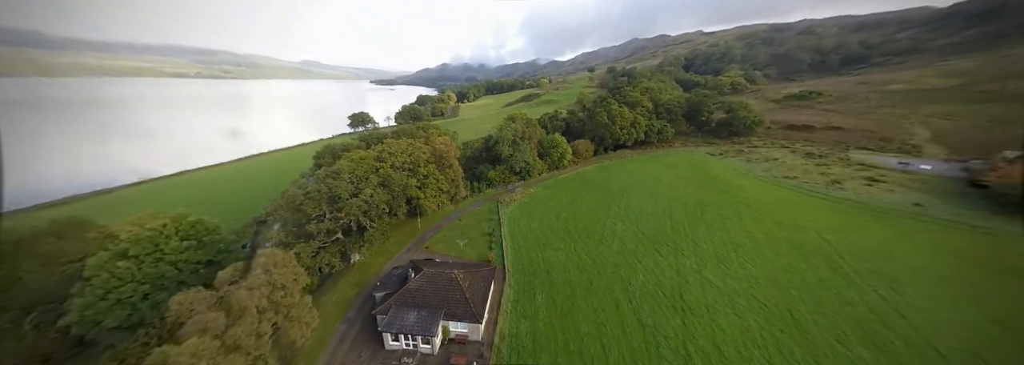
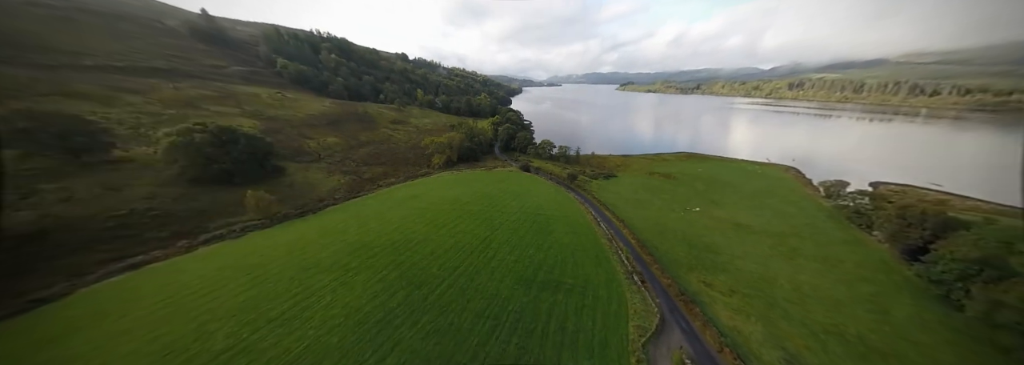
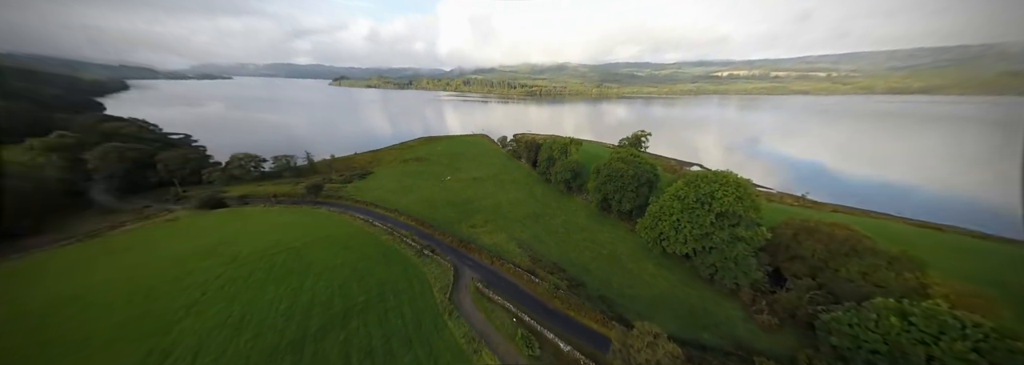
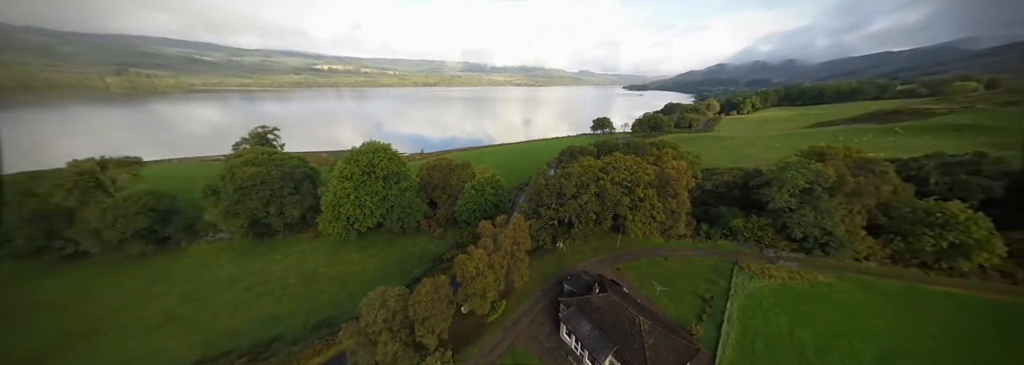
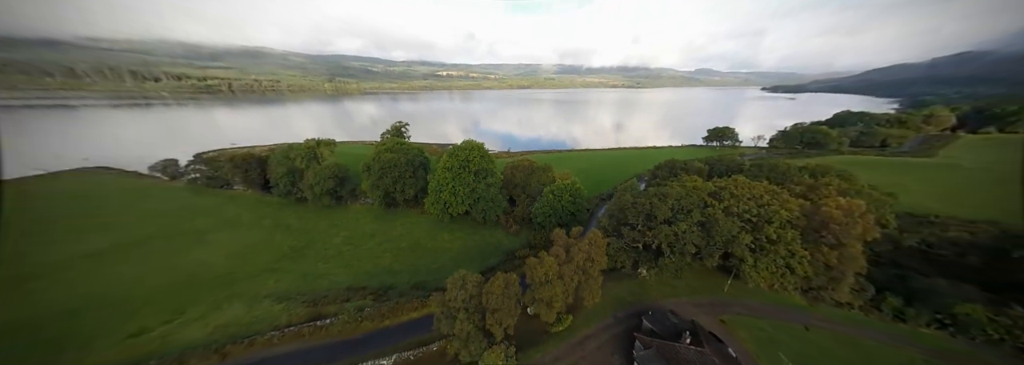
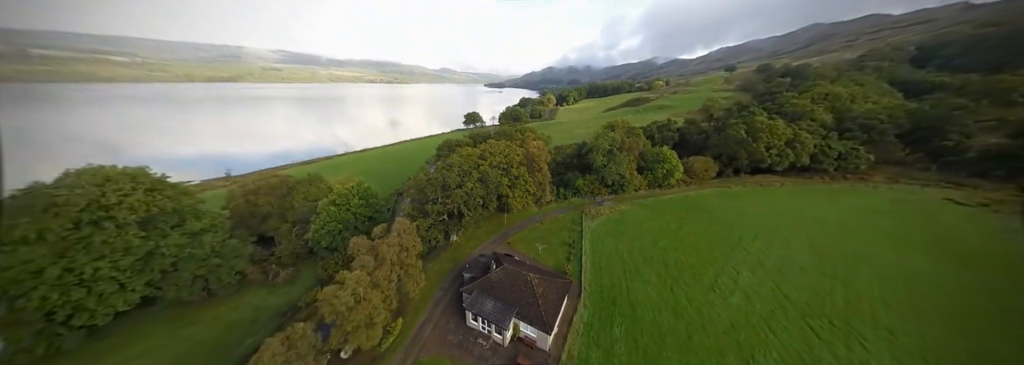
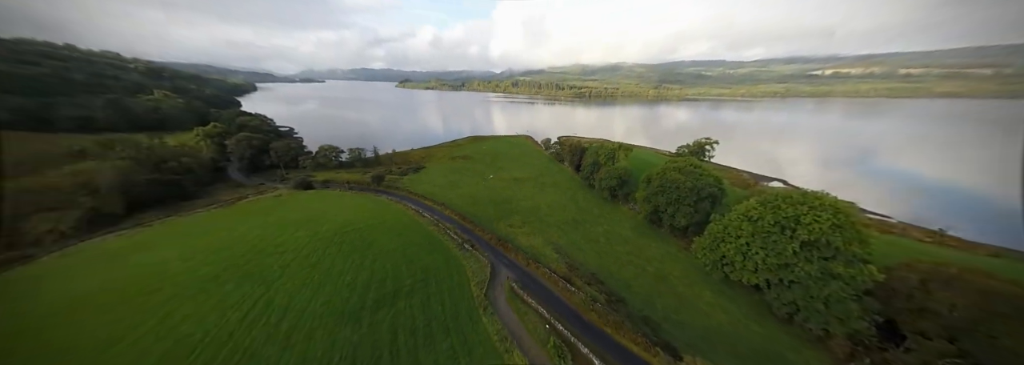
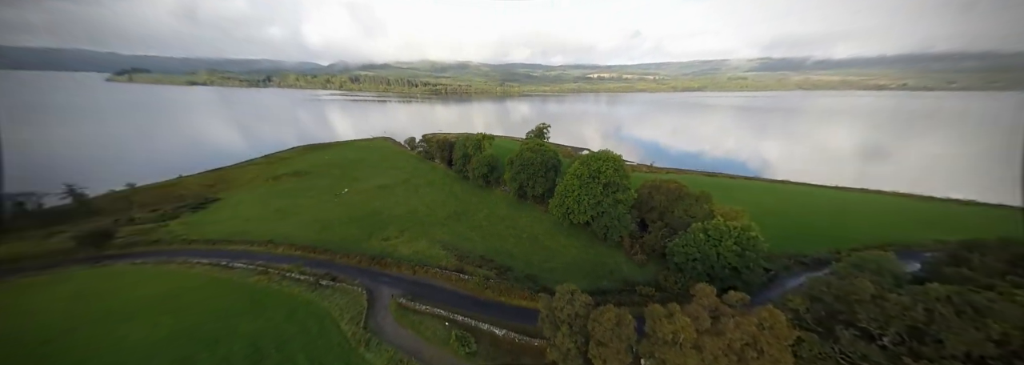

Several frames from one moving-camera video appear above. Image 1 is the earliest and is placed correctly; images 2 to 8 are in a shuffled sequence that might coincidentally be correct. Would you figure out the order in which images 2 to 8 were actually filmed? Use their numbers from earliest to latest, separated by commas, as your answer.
6, 4, 5, 8, 3, 7, 2
